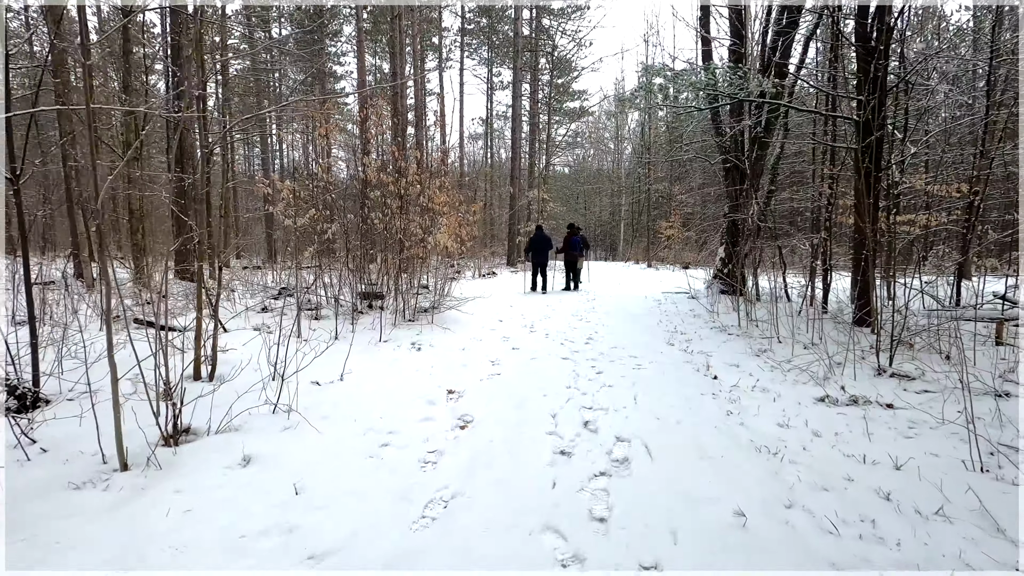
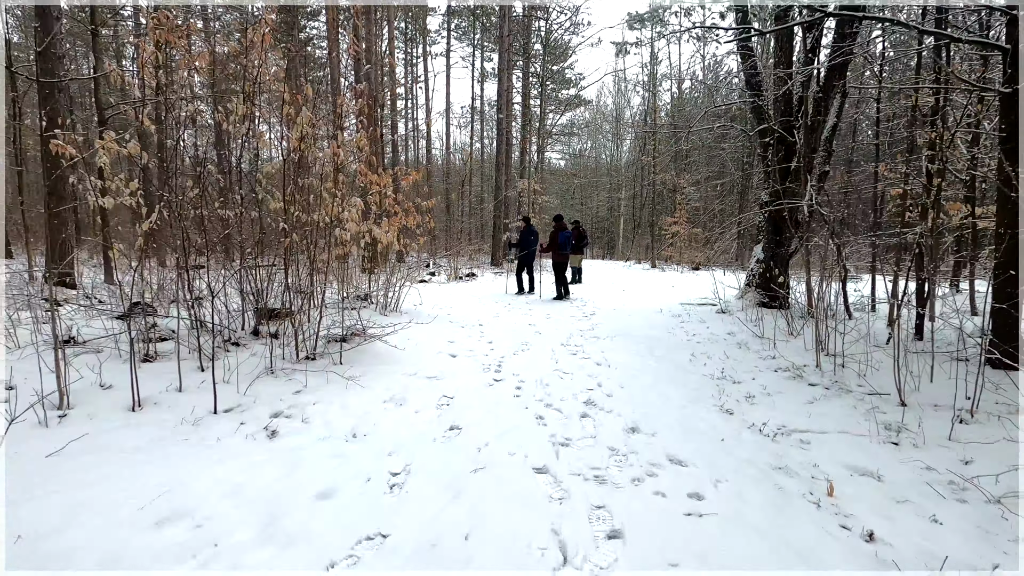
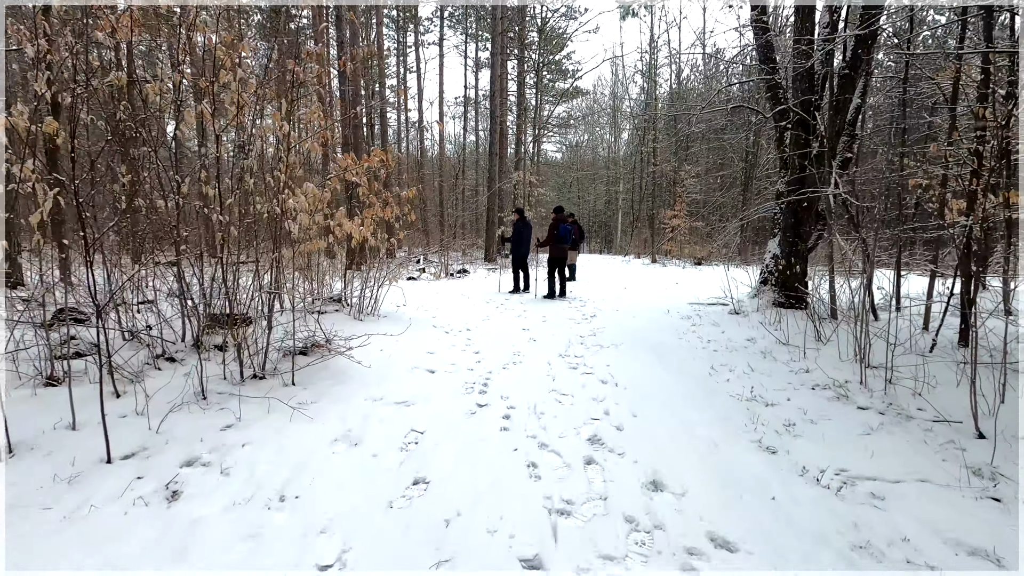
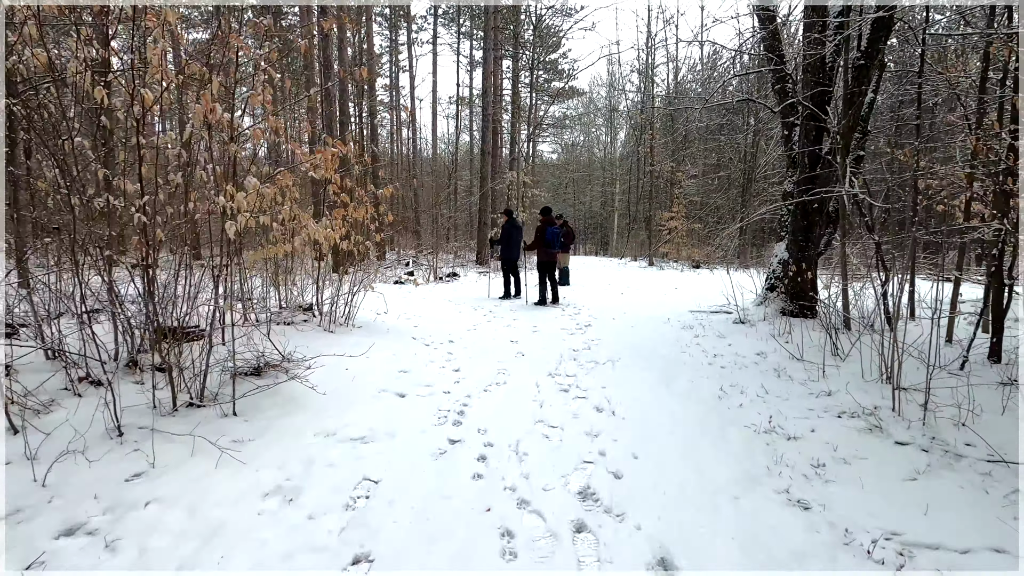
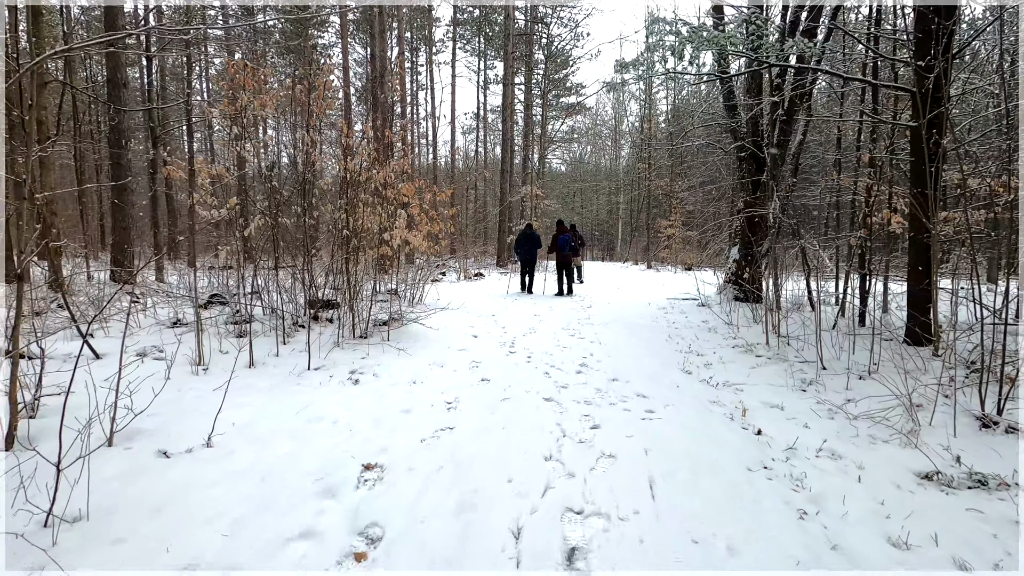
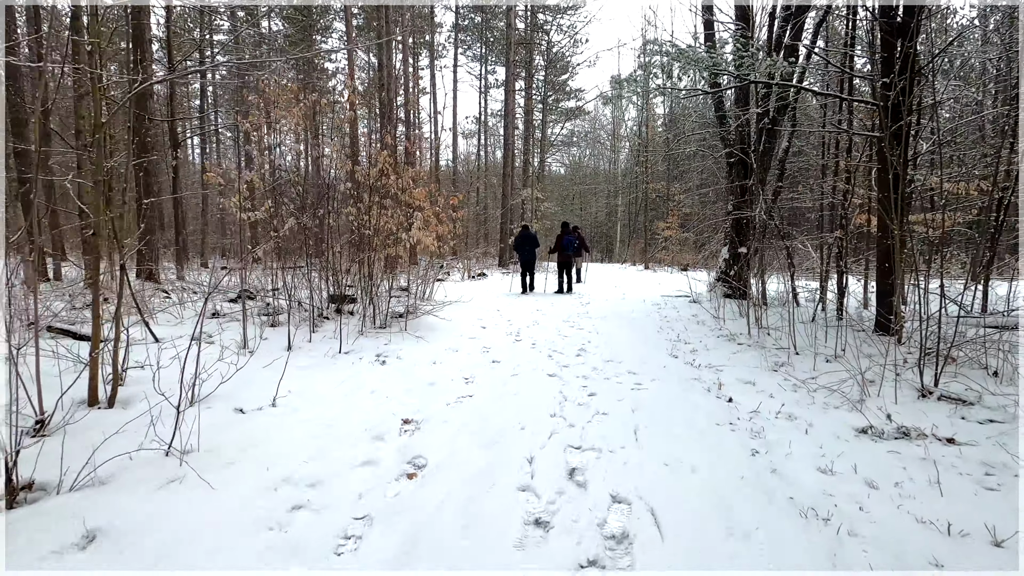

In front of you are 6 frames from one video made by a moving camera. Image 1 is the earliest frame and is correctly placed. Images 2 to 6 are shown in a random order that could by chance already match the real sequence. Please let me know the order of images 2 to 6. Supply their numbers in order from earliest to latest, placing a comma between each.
6, 5, 2, 3, 4
